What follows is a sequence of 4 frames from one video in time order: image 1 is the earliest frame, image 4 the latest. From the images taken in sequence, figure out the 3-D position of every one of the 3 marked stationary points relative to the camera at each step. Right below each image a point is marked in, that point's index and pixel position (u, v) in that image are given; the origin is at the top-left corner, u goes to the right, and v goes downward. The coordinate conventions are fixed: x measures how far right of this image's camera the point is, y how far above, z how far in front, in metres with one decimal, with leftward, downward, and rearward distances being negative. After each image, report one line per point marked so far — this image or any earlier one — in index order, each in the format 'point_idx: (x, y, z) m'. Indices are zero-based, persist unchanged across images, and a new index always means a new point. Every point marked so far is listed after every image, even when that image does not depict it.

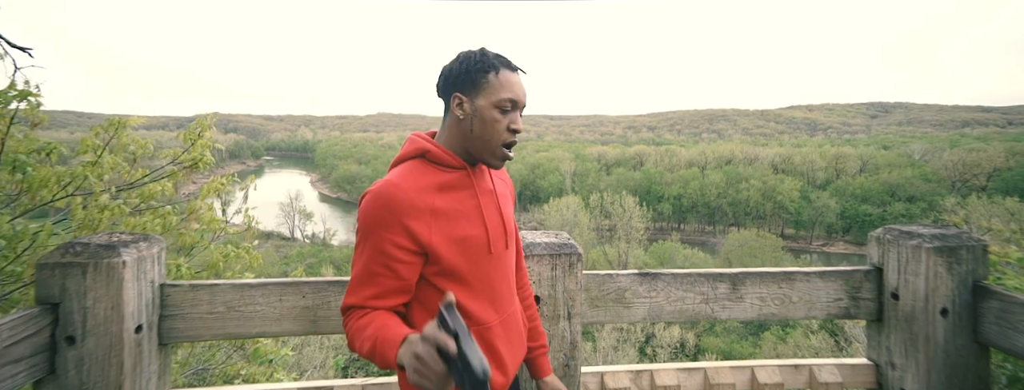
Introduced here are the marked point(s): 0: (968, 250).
0: (+1.6, -0.2, +1.6) m
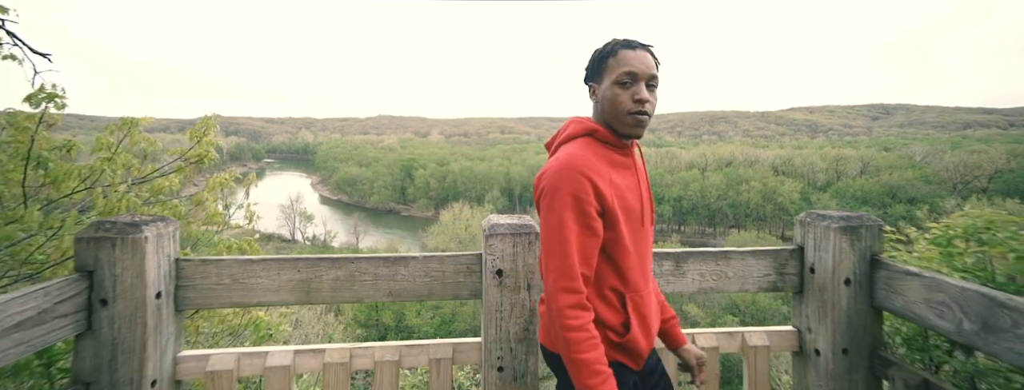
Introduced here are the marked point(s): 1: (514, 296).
0: (+1.5, -0.1, +1.9) m
1: (0.0, -0.4, +1.8) m
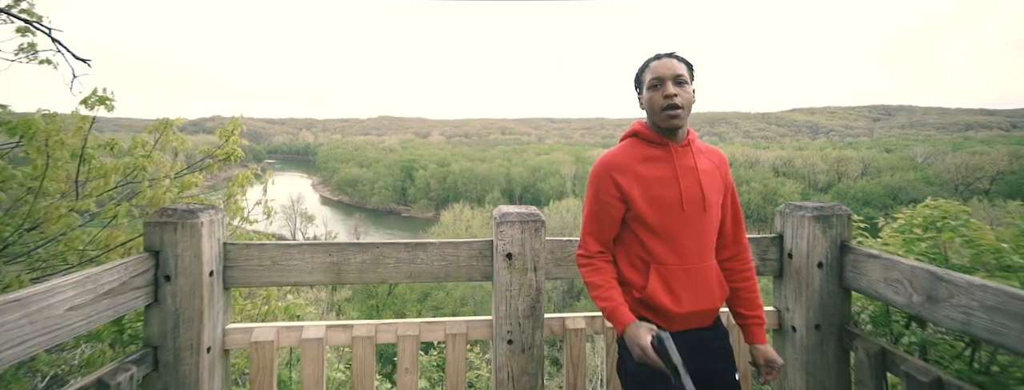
0: (+1.5, -0.1, +2.1) m
1: (0.0, -0.4, +2.1) m
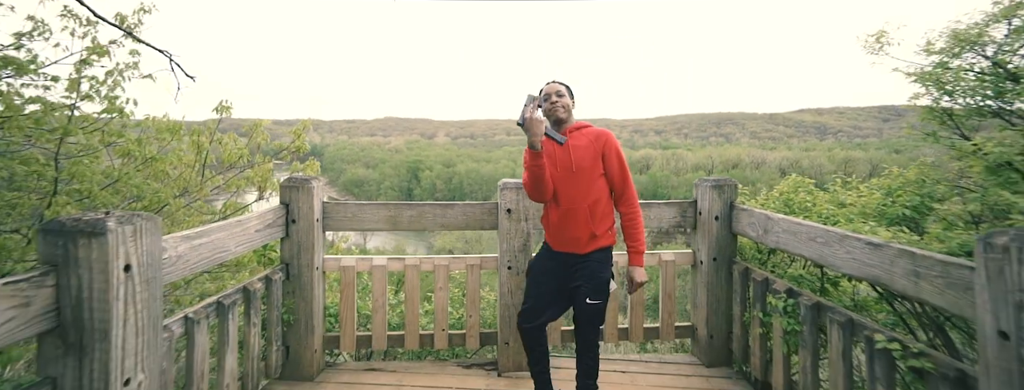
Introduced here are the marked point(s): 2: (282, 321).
0: (+1.5, +0.1, +3.1) m
1: (0.0, -0.2, +3.1) m
2: (-1.5, -0.8, +2.9) m
